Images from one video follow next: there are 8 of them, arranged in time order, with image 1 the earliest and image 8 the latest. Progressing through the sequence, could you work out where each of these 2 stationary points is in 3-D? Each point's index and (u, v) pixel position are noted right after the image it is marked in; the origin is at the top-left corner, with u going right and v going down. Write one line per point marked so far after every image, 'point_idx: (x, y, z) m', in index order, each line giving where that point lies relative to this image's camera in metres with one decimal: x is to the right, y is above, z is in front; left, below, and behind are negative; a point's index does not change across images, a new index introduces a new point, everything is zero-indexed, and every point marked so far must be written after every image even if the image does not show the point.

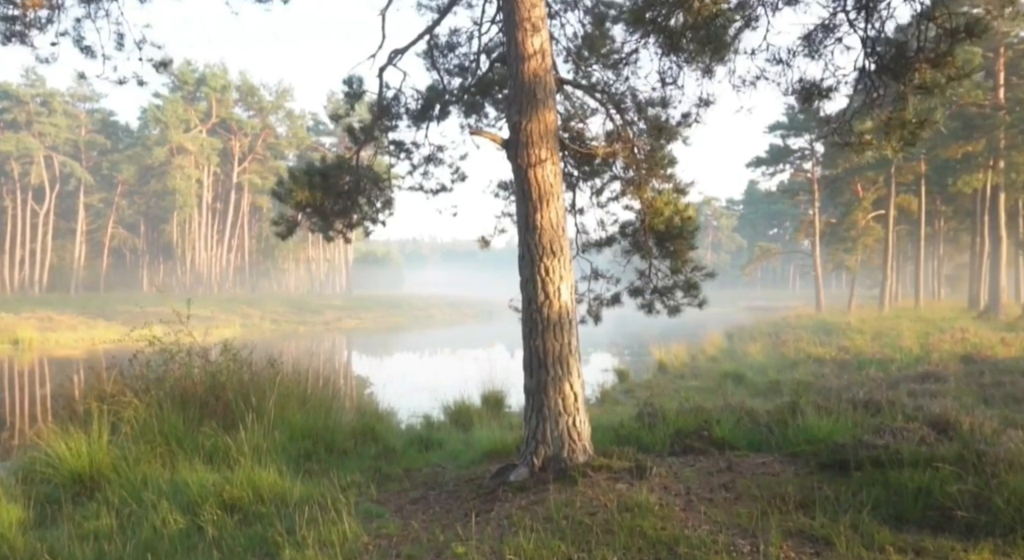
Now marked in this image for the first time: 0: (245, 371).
0: (-2.9, -1.0, +8.6) m
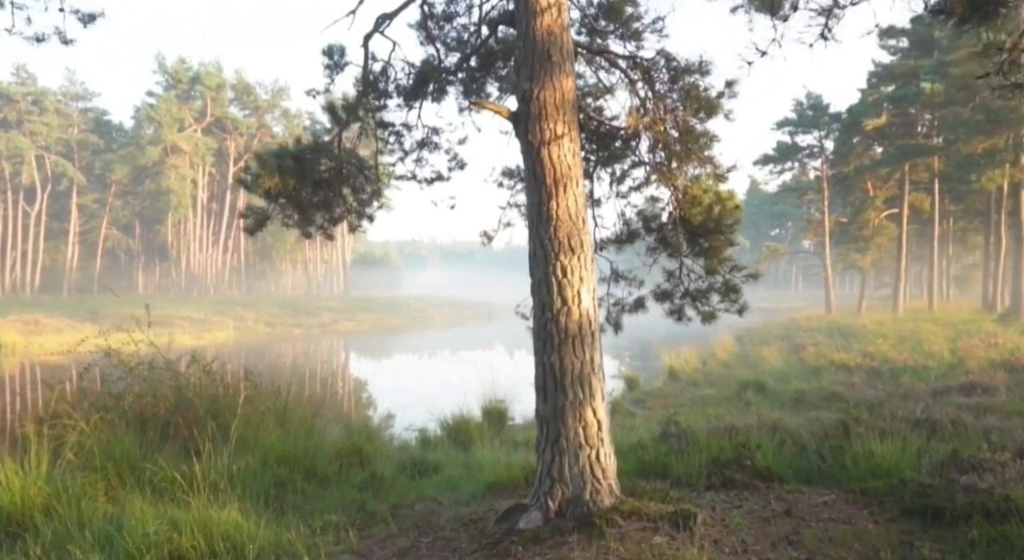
0: (-2.9, -1.0, +7.7) m
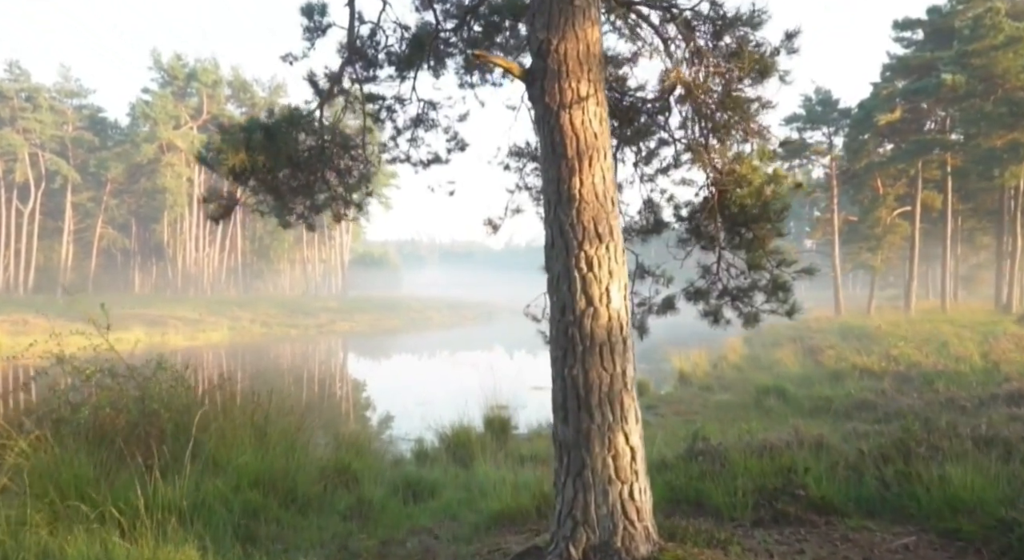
0: (-2.8, -1.0, +6.8) m
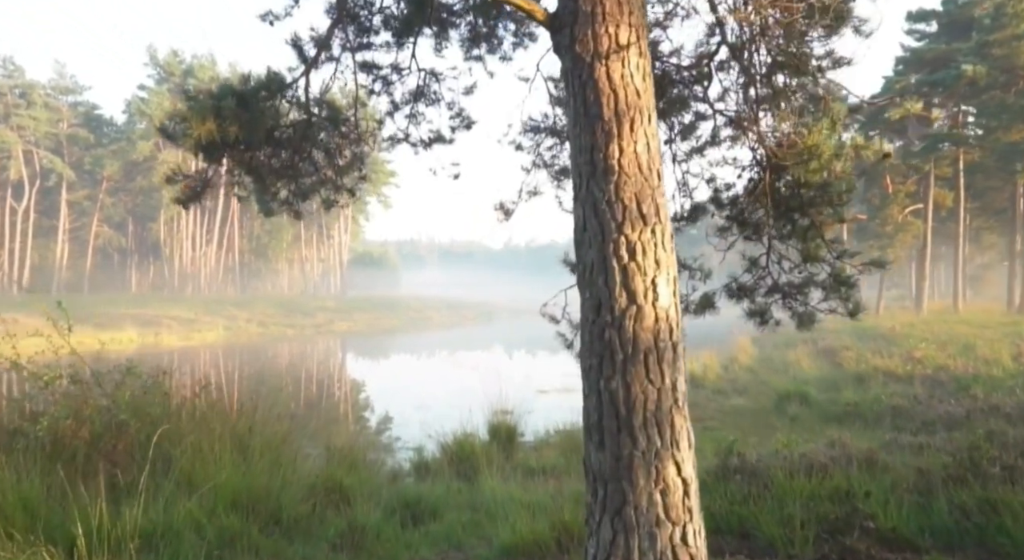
0: (-2.7, -1.0, +6.1) m
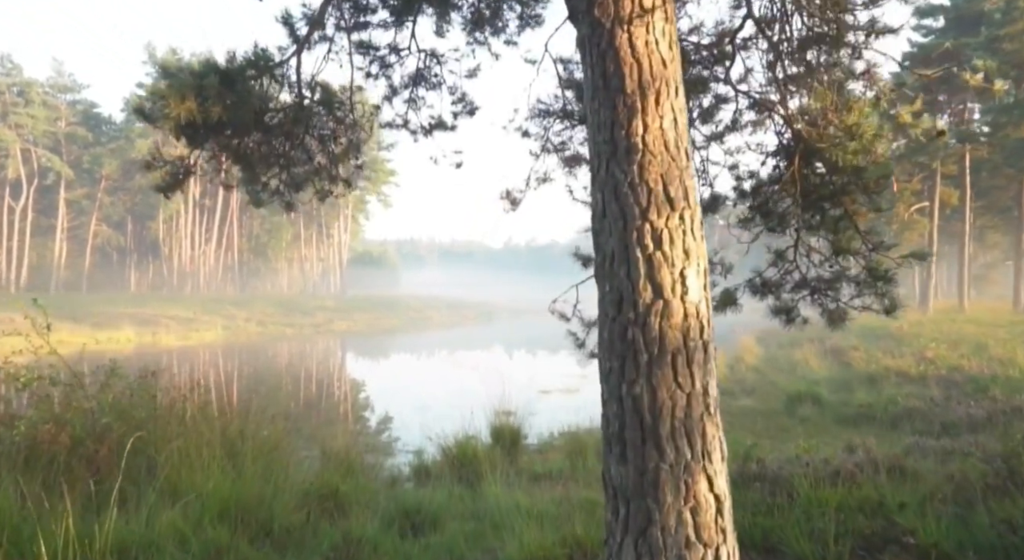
0: (-2.7, -0.9, +5.8) m
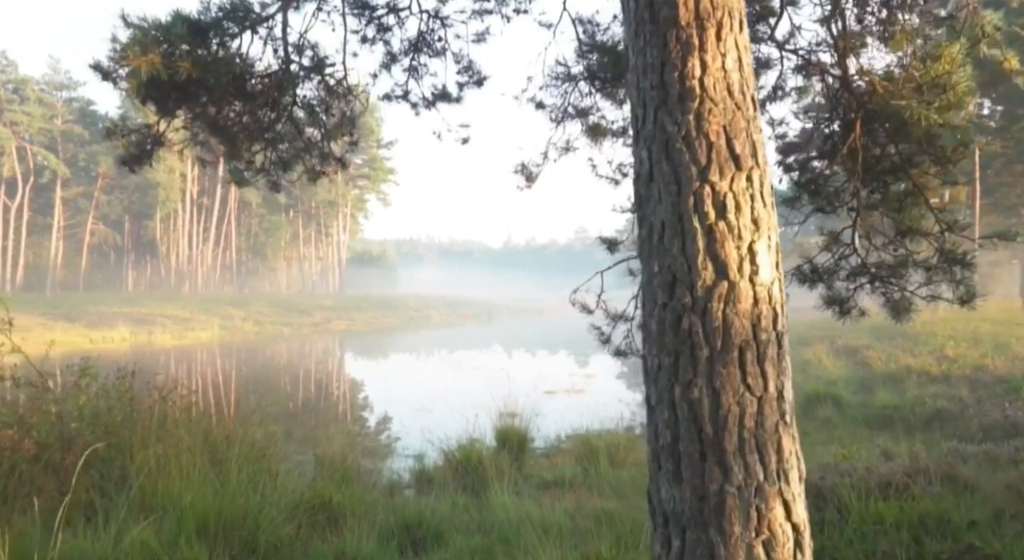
0: (-2.6, -0.9, +5.3) m
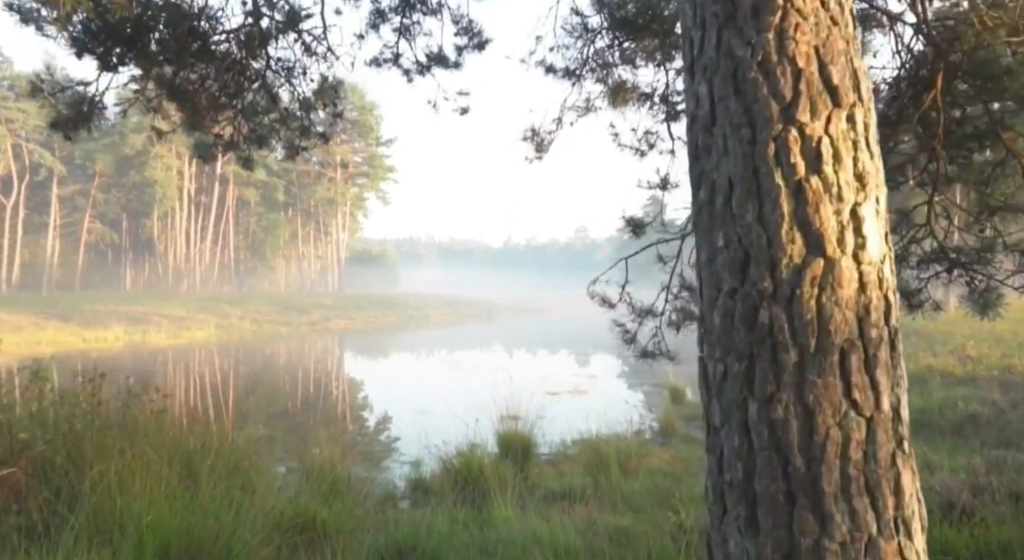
0: (-2.6, -0.8, +4.7) m
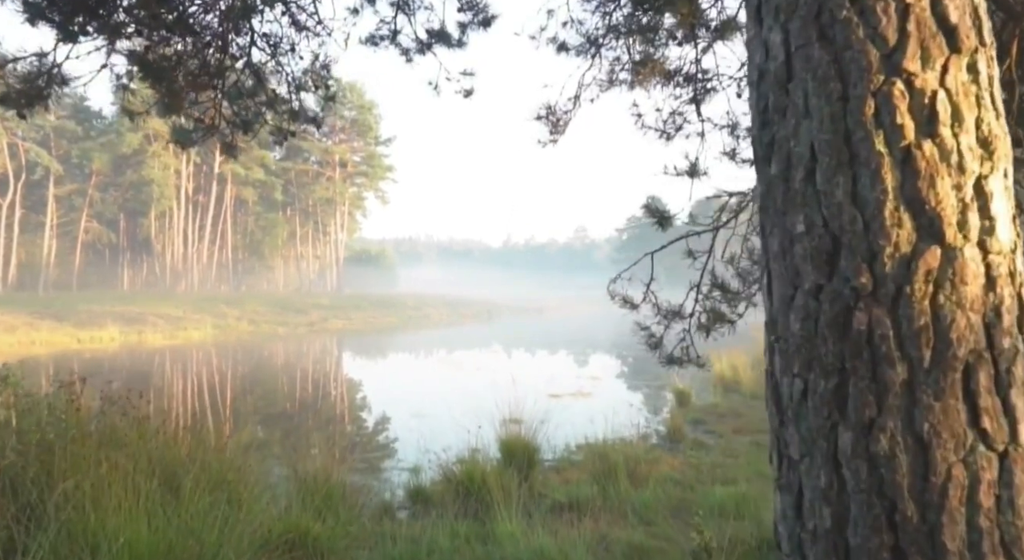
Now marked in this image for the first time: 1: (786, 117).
0: (-2.6, -0.8, +4.4) m
1: (+0.5, +0.3, +1.3) m
